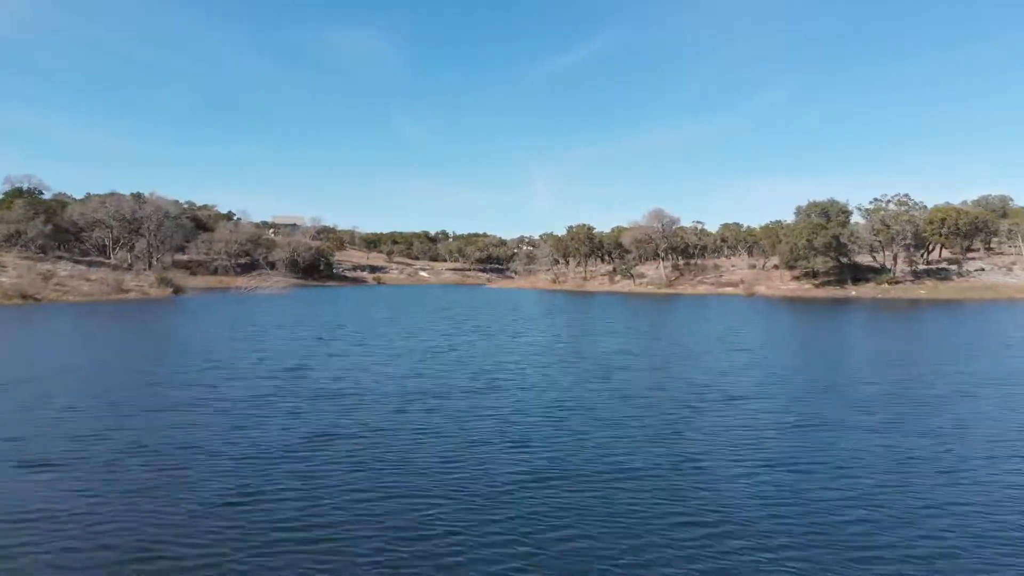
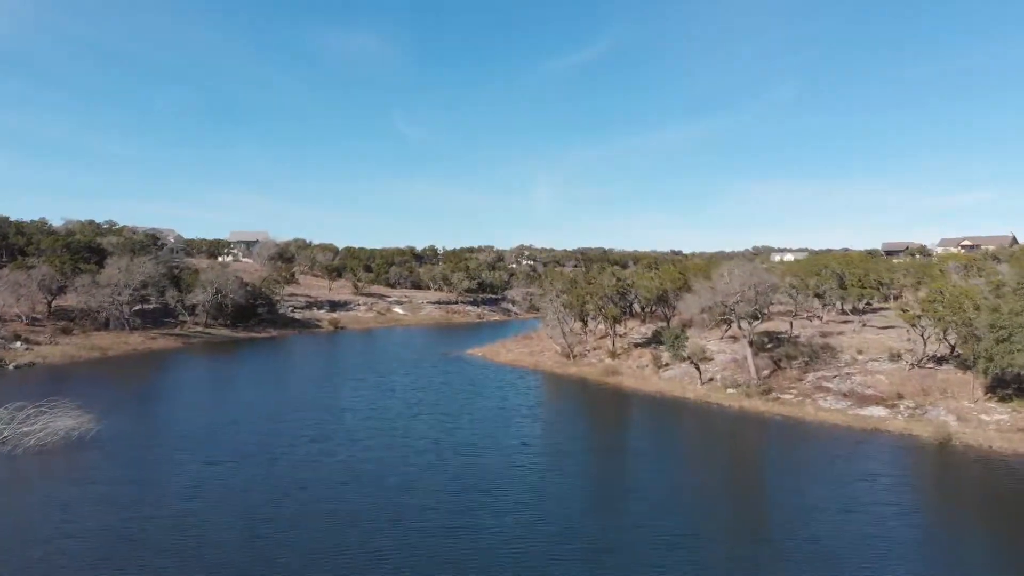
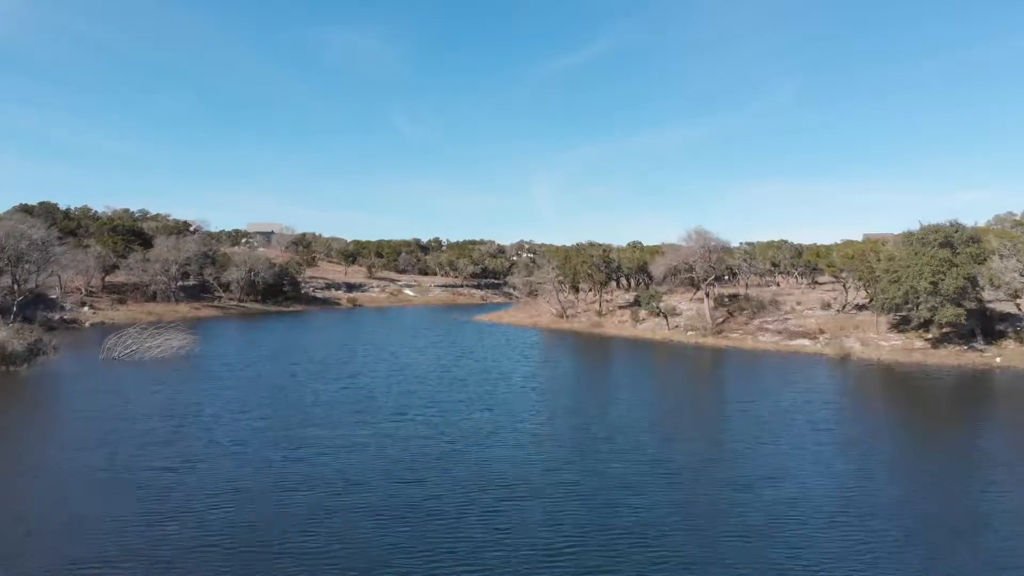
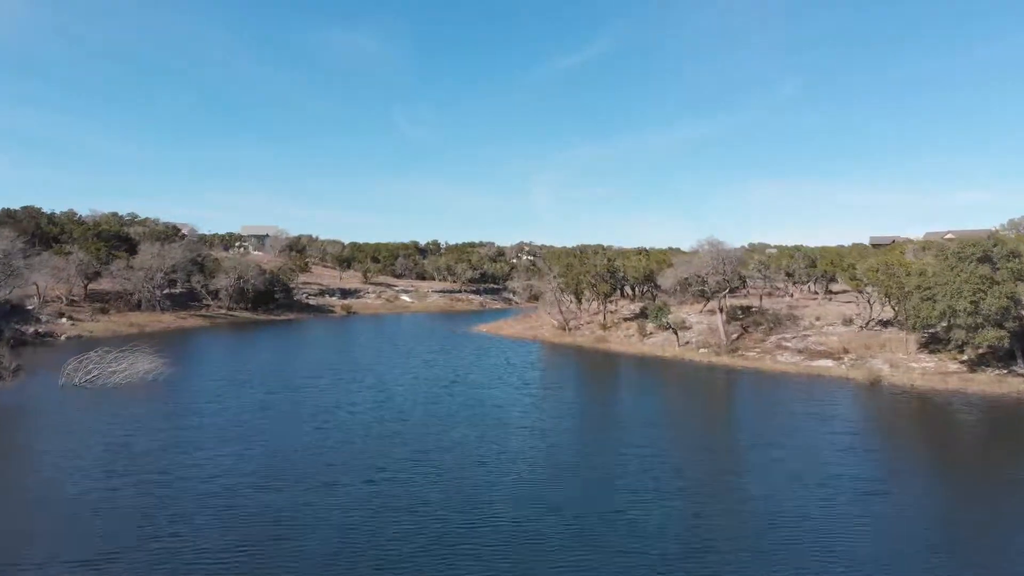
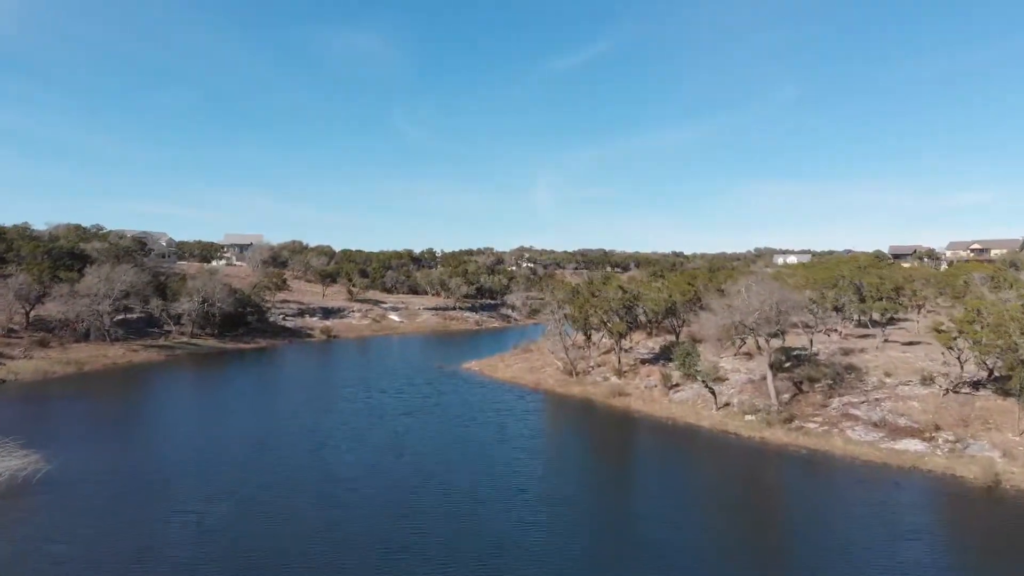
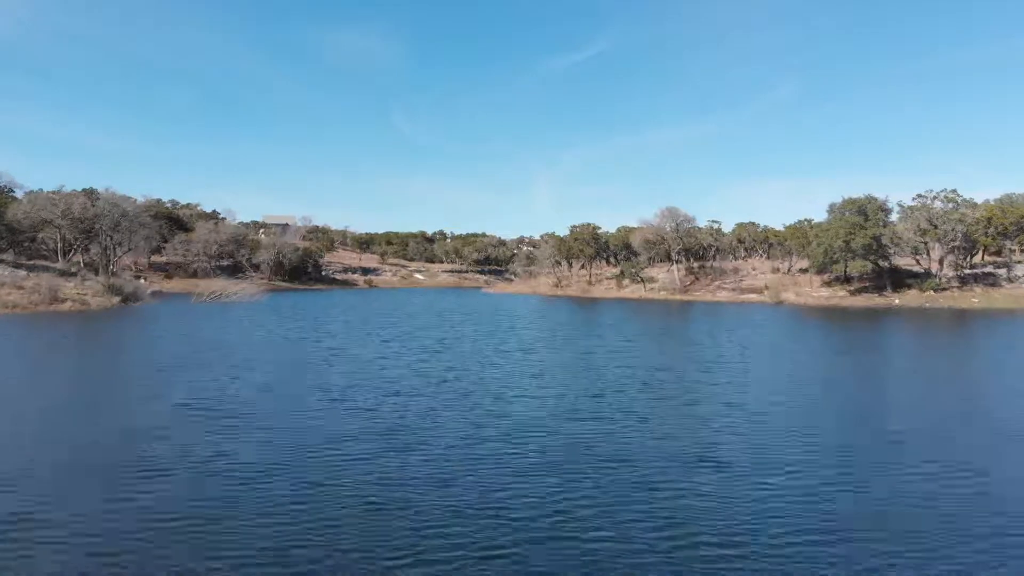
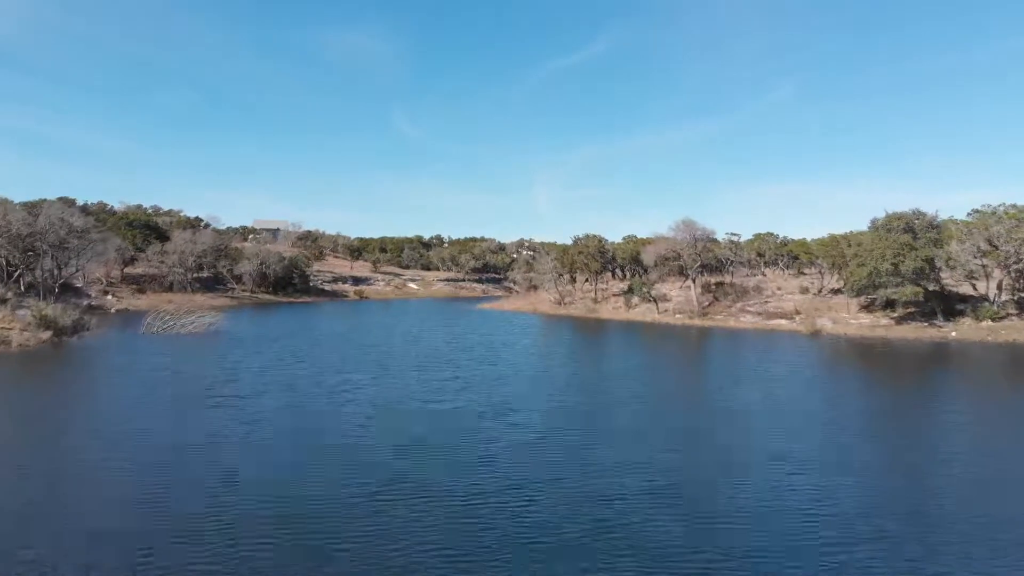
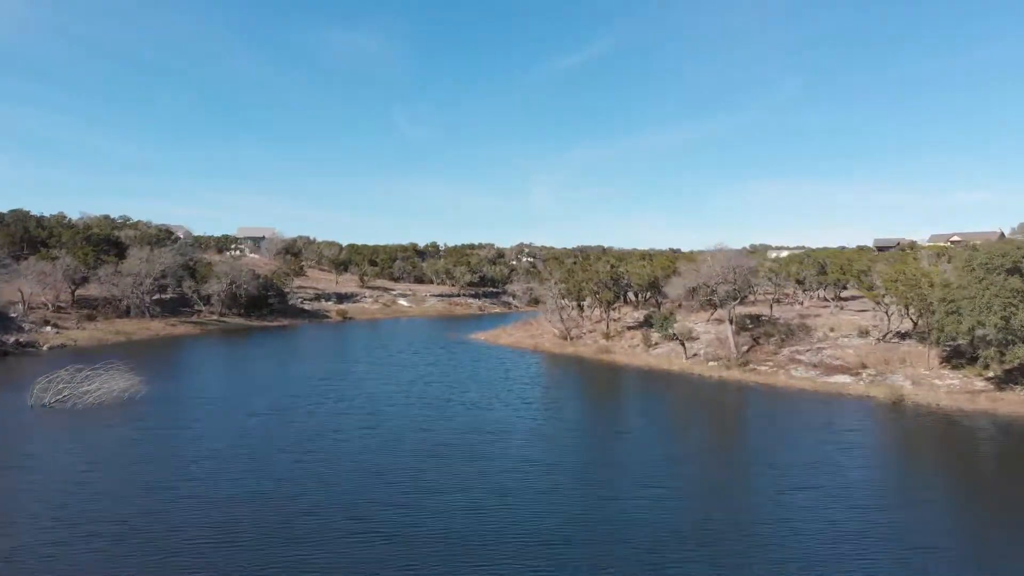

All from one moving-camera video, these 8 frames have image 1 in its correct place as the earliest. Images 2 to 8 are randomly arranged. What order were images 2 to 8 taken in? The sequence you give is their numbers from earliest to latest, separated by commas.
6, 7, 3, 4, 8, 2, 5
